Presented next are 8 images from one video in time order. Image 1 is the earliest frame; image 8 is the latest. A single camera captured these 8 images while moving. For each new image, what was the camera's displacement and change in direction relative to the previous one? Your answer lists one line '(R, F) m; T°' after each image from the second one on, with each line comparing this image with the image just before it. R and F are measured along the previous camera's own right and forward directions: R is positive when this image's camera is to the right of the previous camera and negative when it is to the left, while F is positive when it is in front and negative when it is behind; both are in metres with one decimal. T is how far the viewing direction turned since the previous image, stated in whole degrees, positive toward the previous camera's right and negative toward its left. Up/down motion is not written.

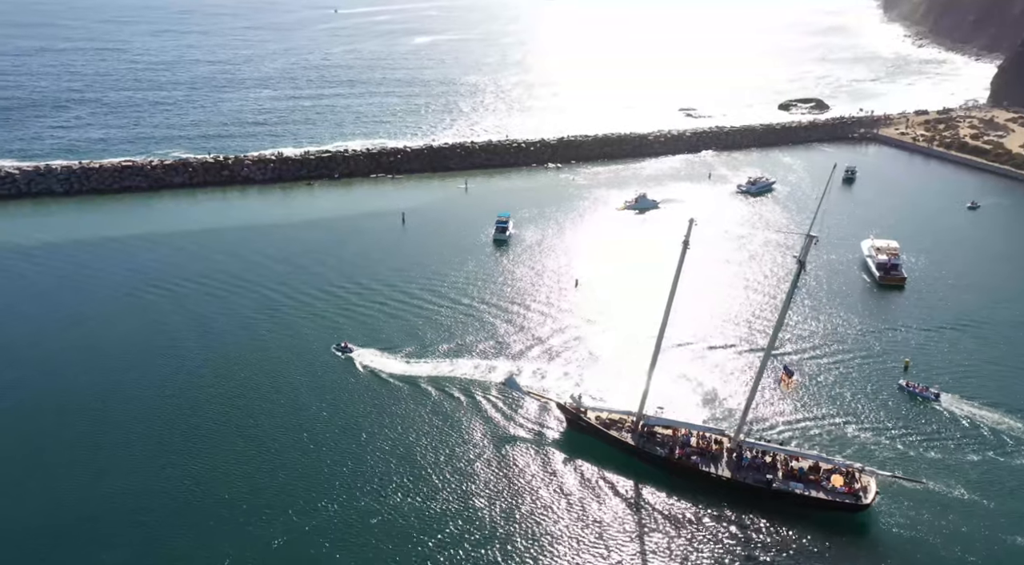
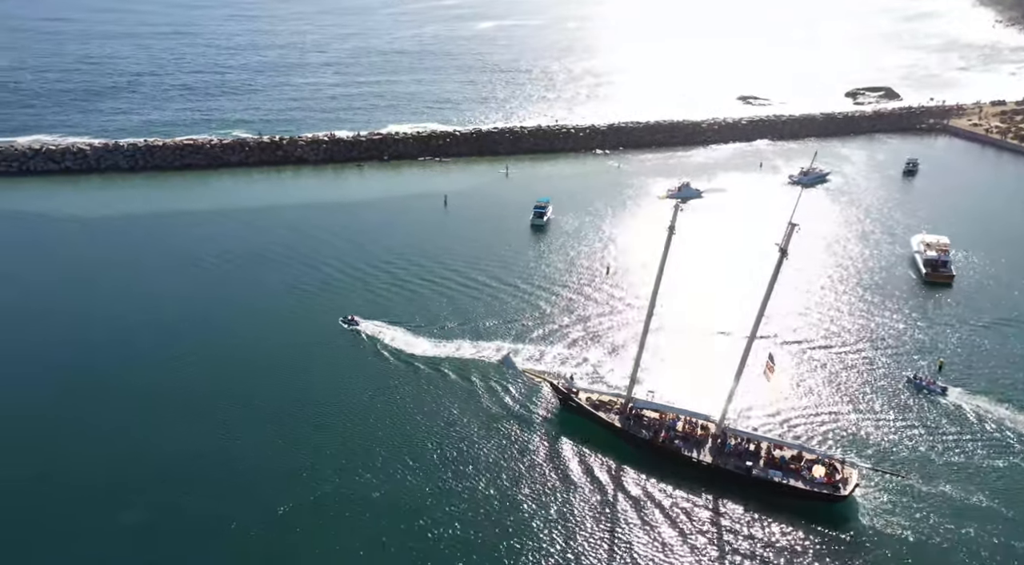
(+1.9, -0.4) m; -5°
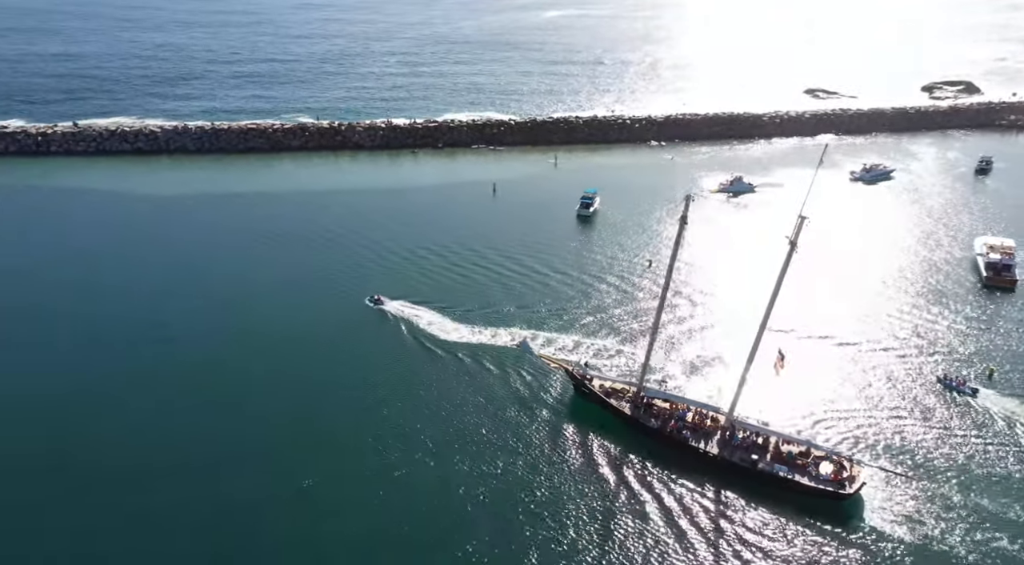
(+1.3, -0.4) m; -5°
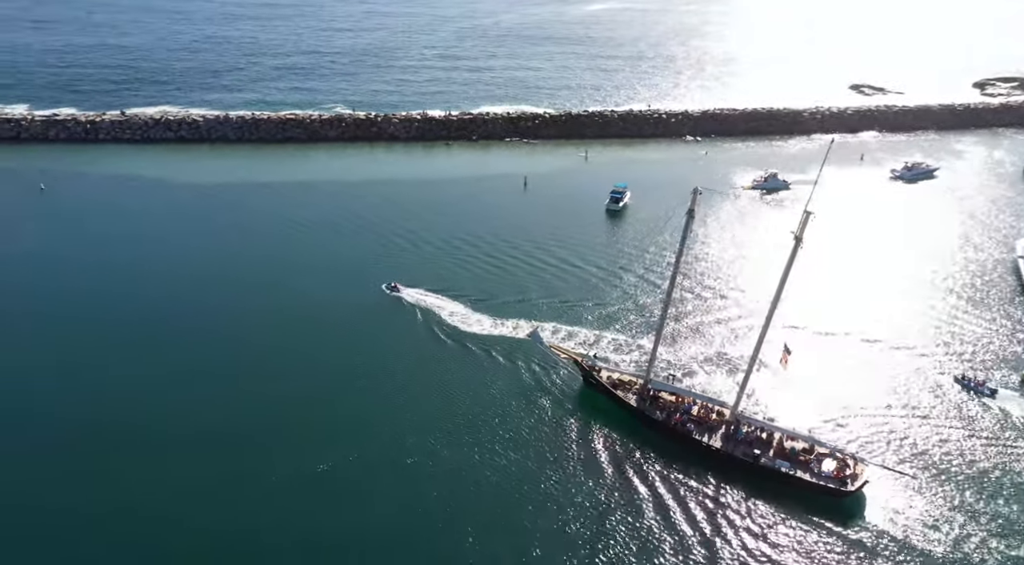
(+0.8, -0.3) m; -3°
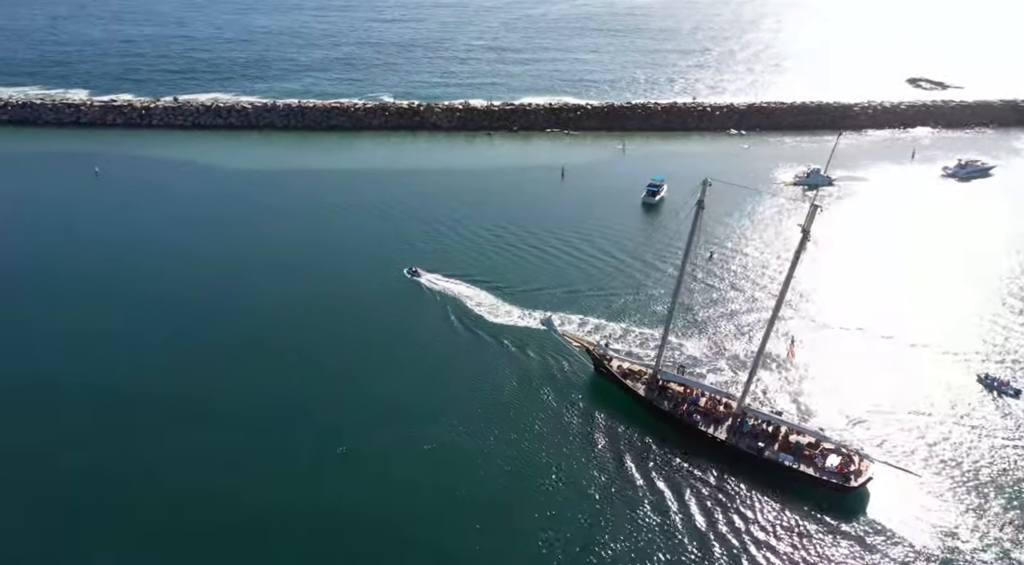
(+1.0, -0.3) m; -4°
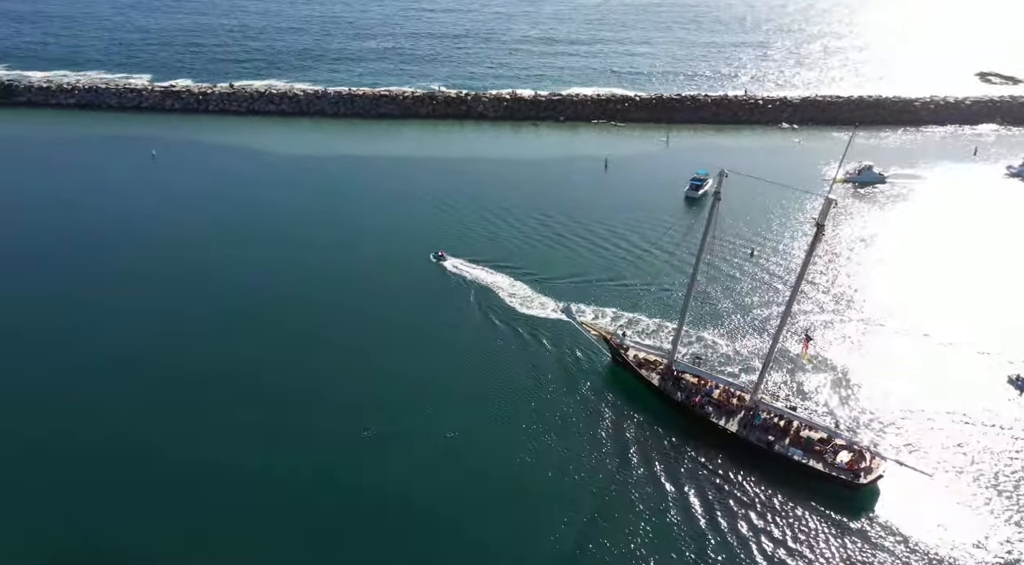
(+0.9, -0.3) m; -4°
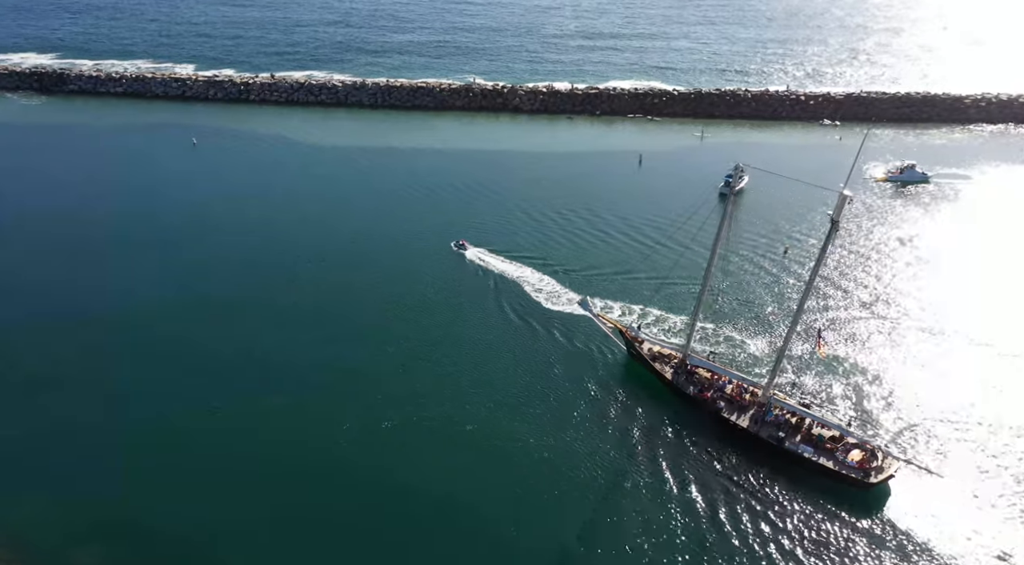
(+0.6, -0.2) m; -3°
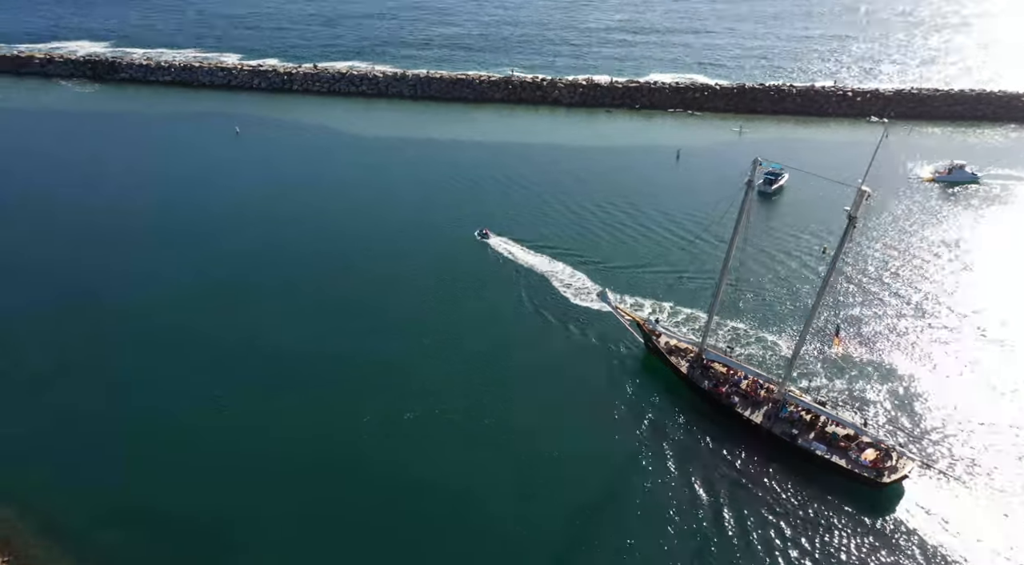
(-0.7, +2.5) m; -3°
